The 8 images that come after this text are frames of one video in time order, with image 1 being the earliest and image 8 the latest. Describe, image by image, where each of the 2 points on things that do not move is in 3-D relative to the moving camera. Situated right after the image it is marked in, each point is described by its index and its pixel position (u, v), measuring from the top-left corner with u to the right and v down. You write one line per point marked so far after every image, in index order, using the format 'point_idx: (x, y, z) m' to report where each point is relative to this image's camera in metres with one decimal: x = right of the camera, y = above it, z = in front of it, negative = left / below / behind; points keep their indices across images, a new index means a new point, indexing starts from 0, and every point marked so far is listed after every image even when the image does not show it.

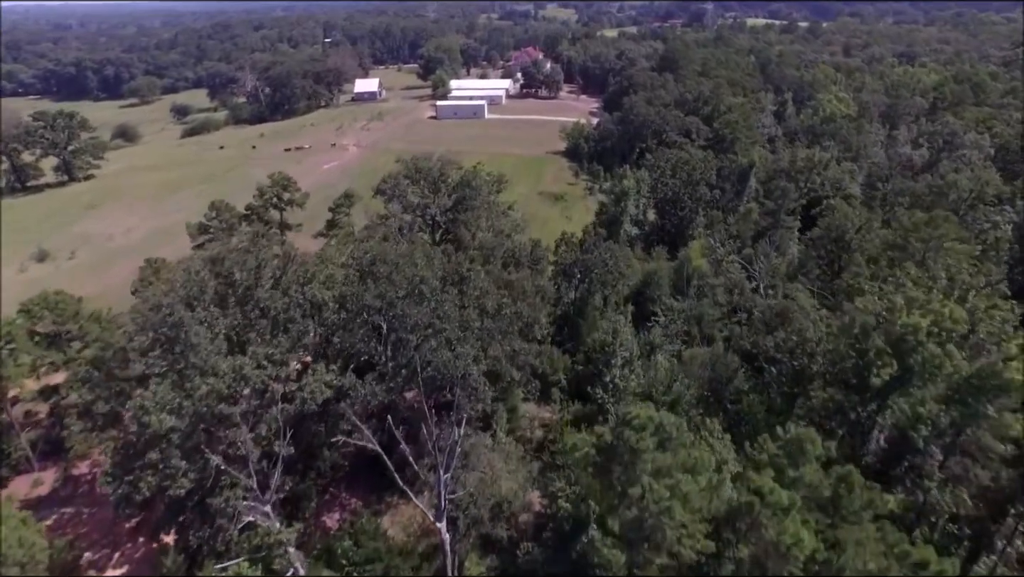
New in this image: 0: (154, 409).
0: (-6.3, -2.2, +18.8) m
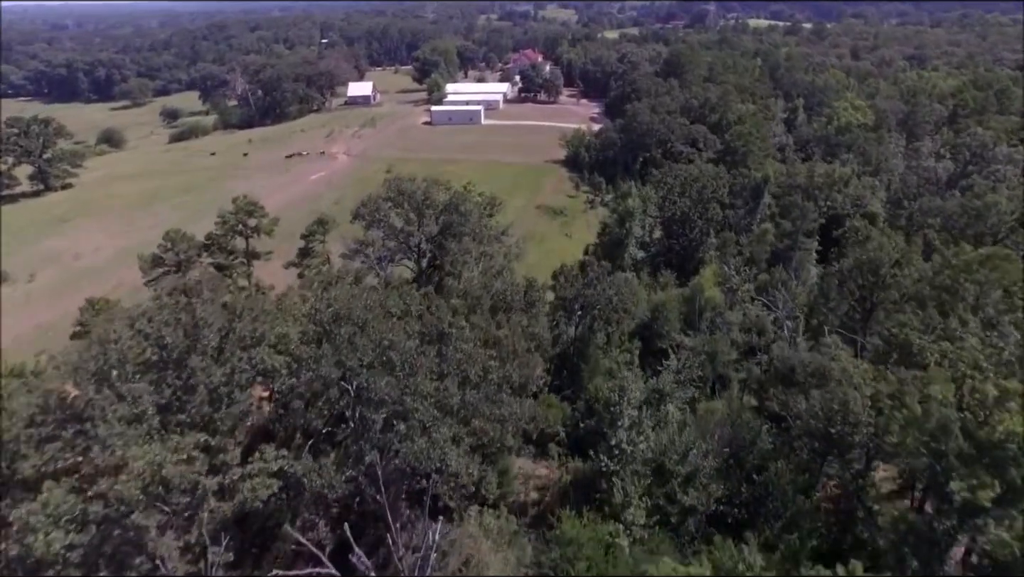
0: (-6.5, -3.3, +15.1) m
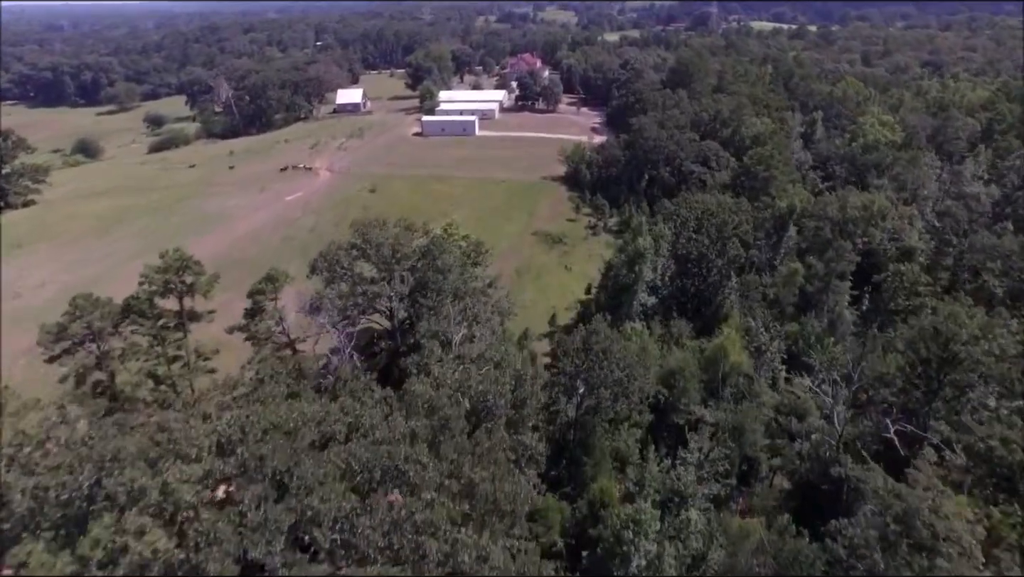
0: (-6.8, -5.0, +9.5) m
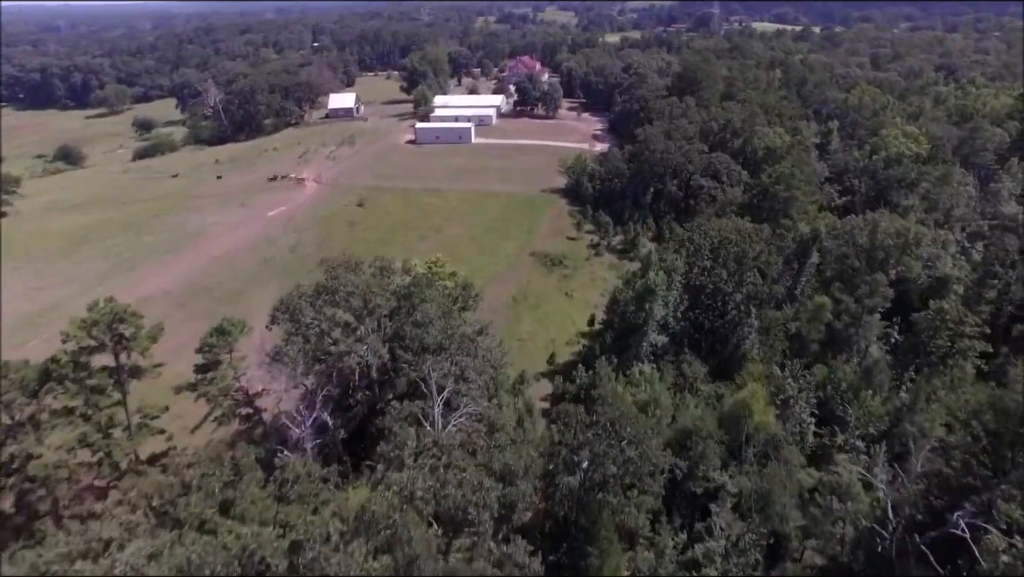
0: (-7.0, -6.2, +5.7) m
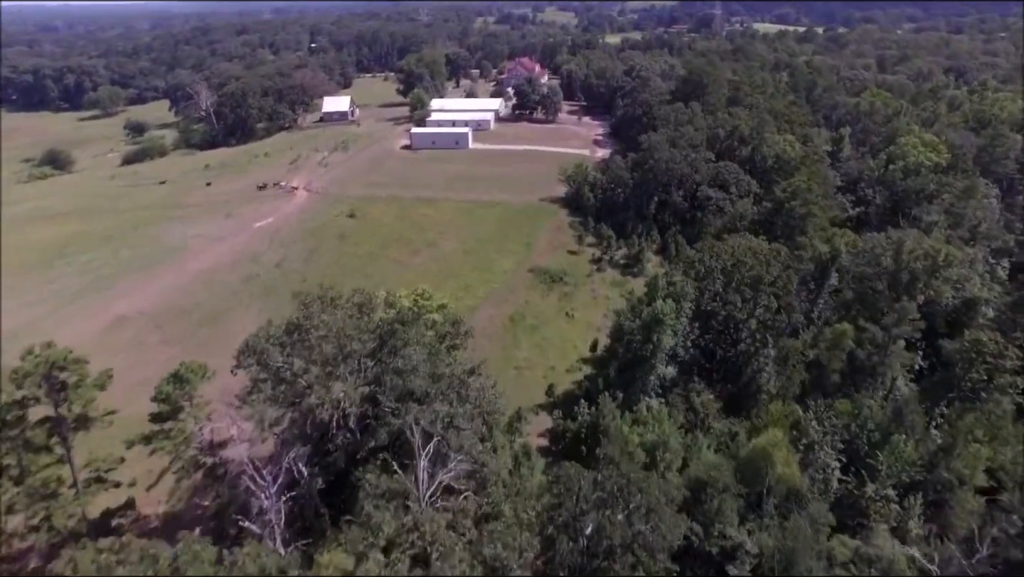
0: (-7.1, -7.0, +3.0) m
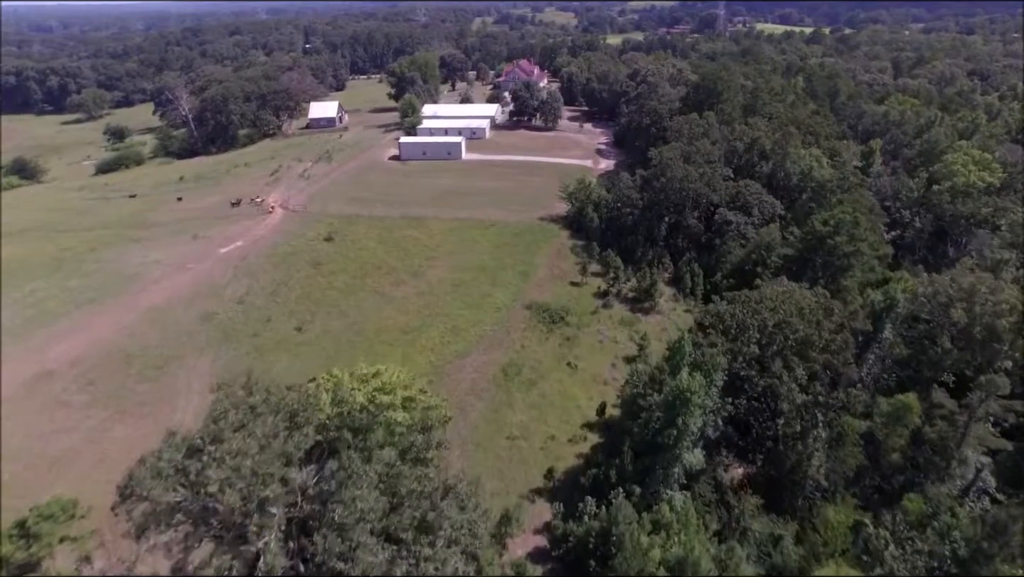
0: (-7.3, -8.5, -2.9) m
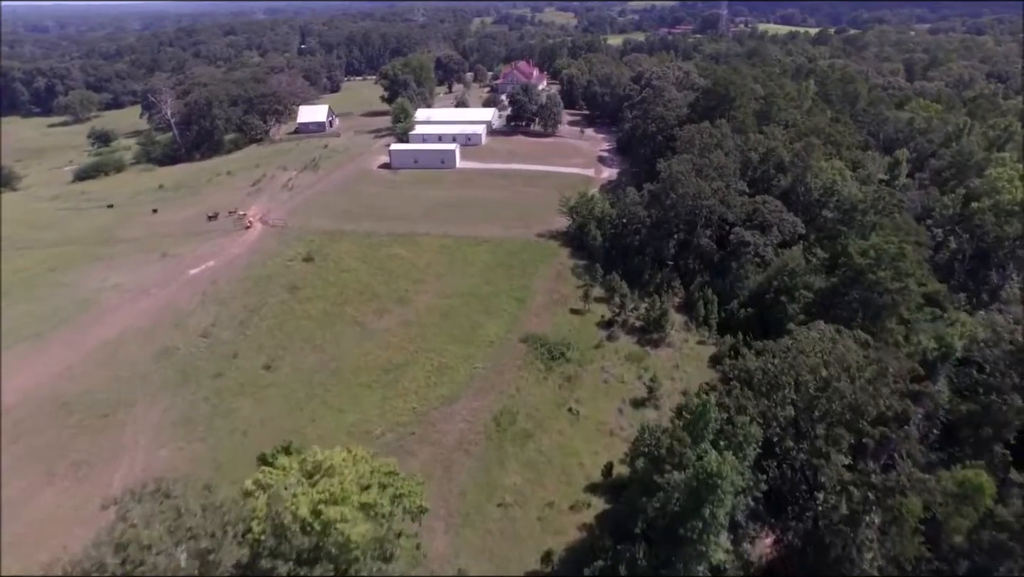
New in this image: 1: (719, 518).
0: (-7.5, -9.6, -7.1) m
1: (+3.8, -4.1, +19.8) m
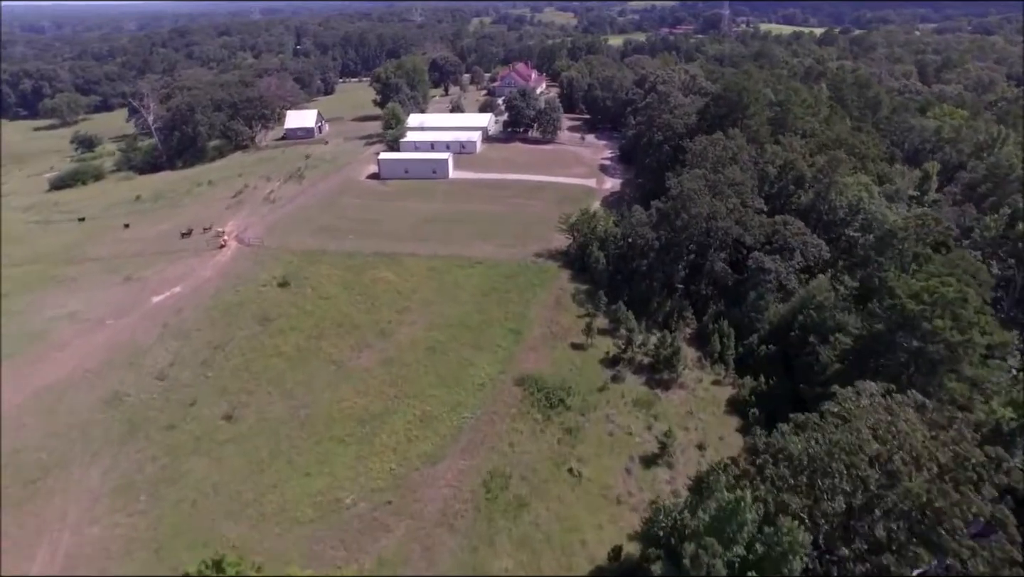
0: (-7.7, -10.7, -11.3) m
1: (+3.6, -5.3, +15.6) m
